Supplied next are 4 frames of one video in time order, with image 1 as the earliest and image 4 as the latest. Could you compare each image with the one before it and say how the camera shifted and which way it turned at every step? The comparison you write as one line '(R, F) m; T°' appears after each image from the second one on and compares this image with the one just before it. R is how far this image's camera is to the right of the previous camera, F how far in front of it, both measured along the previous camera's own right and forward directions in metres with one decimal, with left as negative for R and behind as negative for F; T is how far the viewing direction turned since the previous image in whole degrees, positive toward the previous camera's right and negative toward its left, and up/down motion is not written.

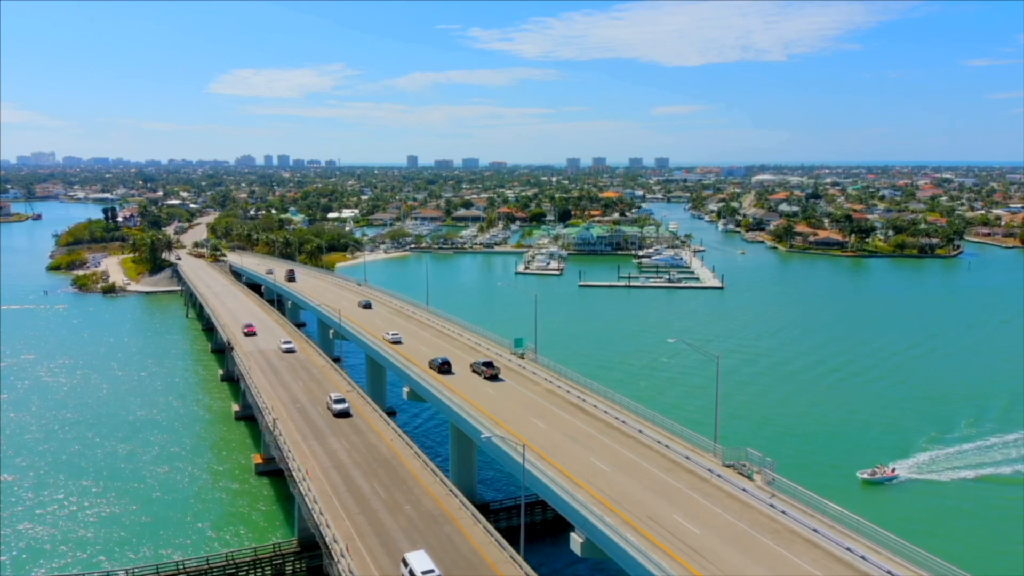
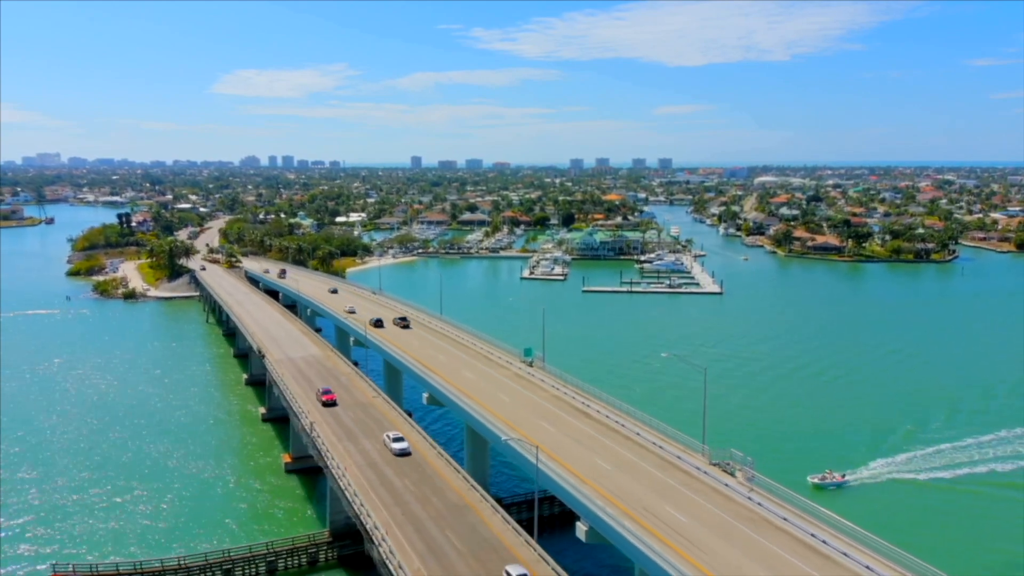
(-0.1, -0.7) m; 0°
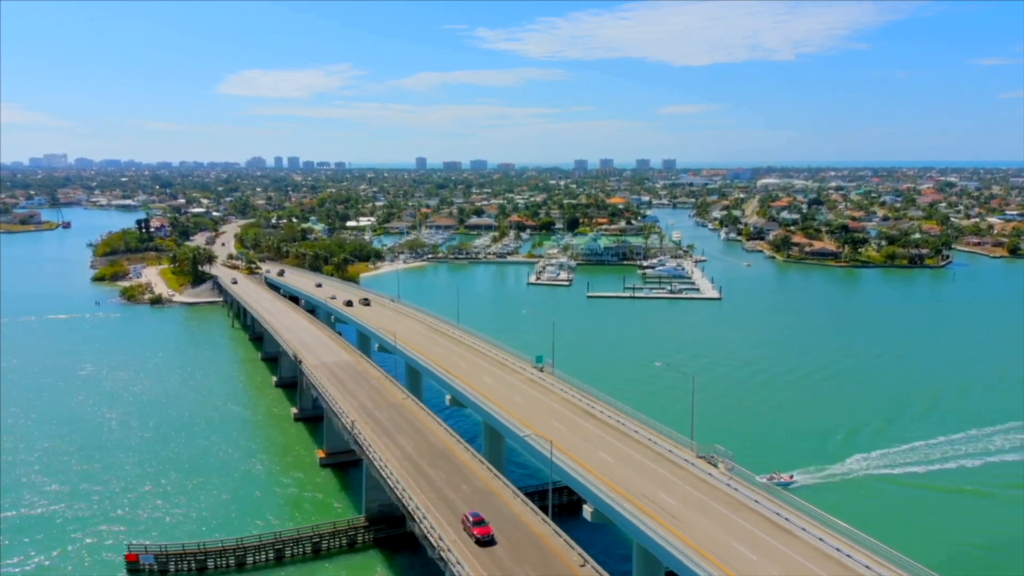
(-0.1, -1.0) m; 0°
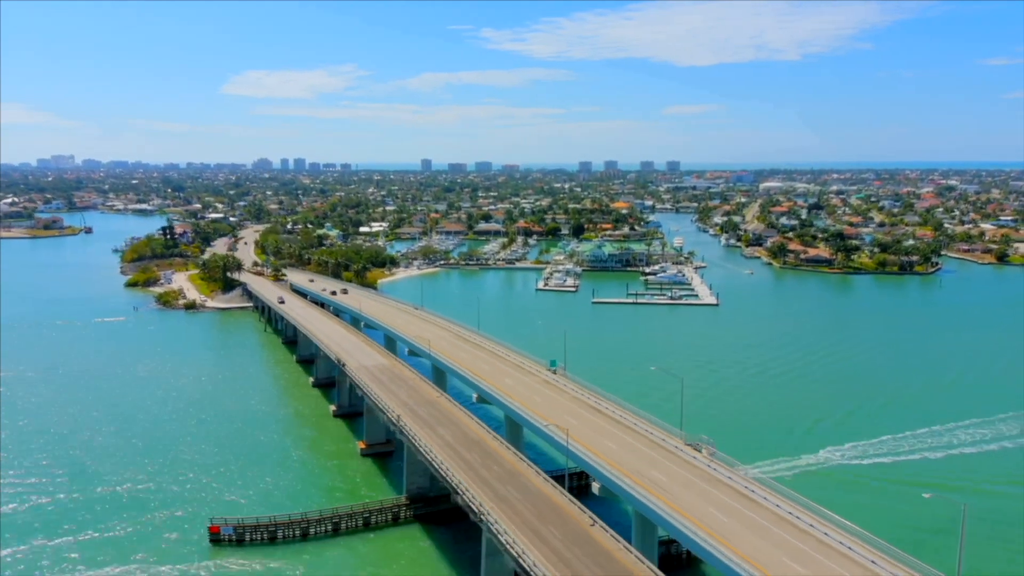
(-0.2, -1.5) m; 0°
